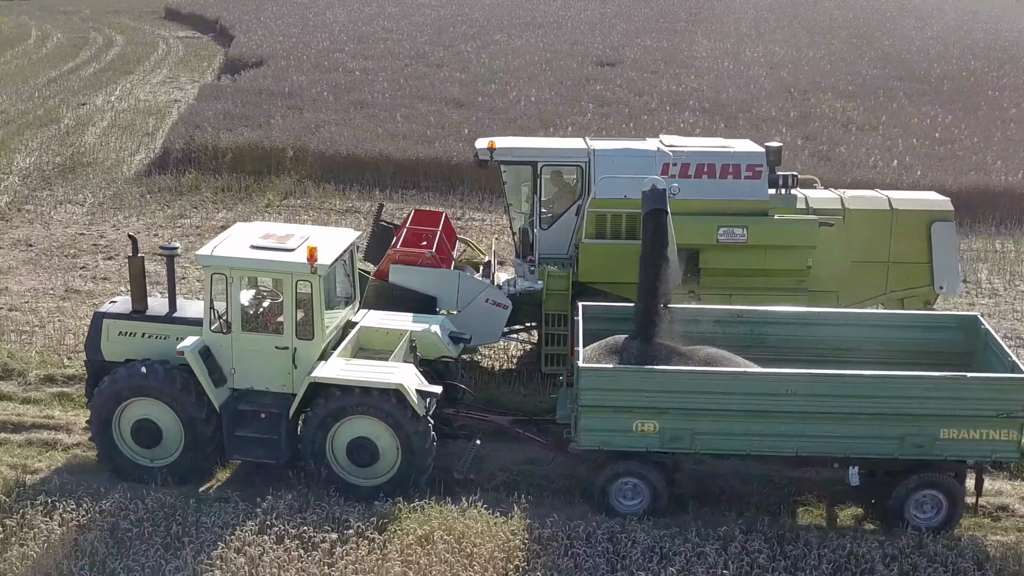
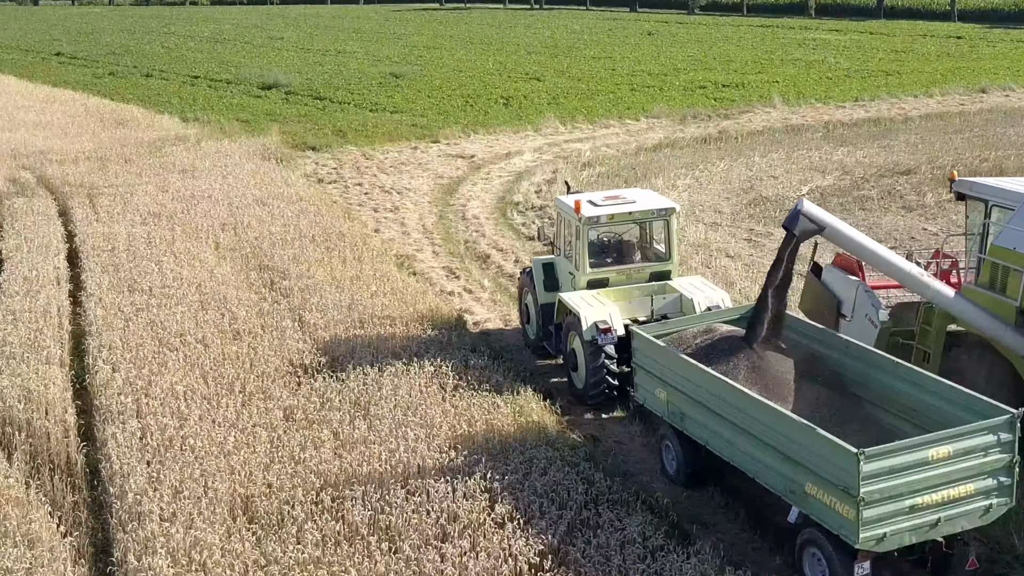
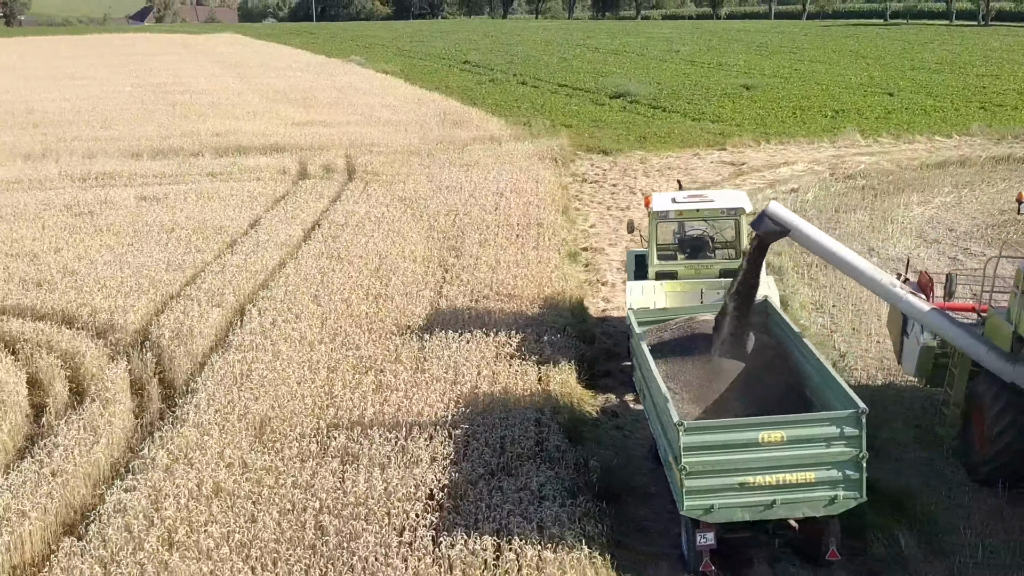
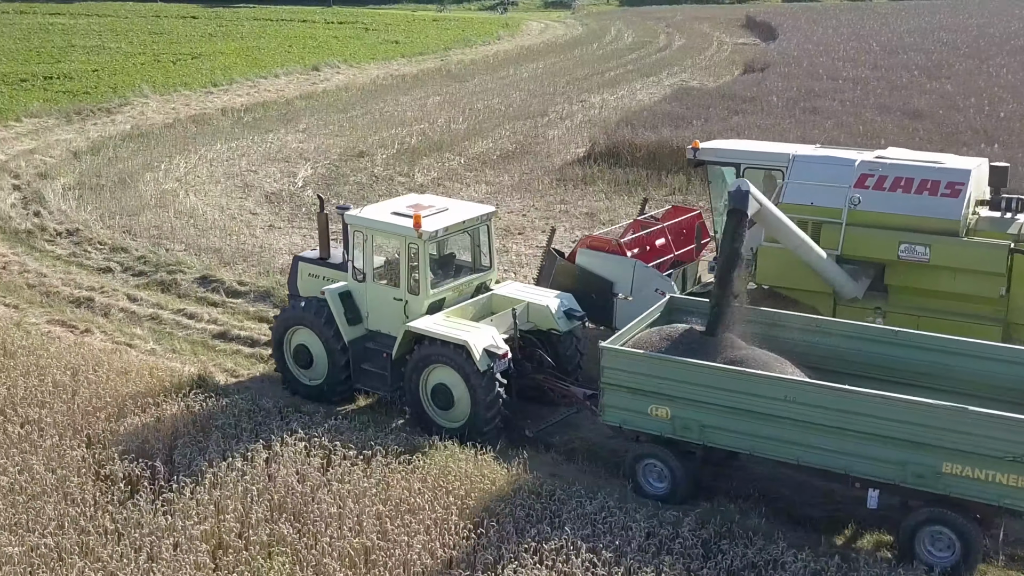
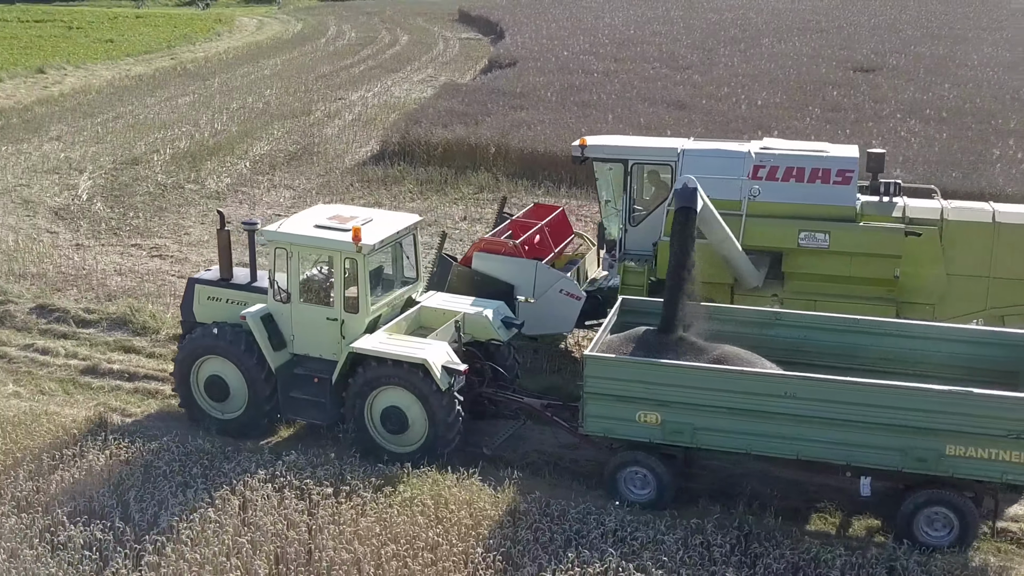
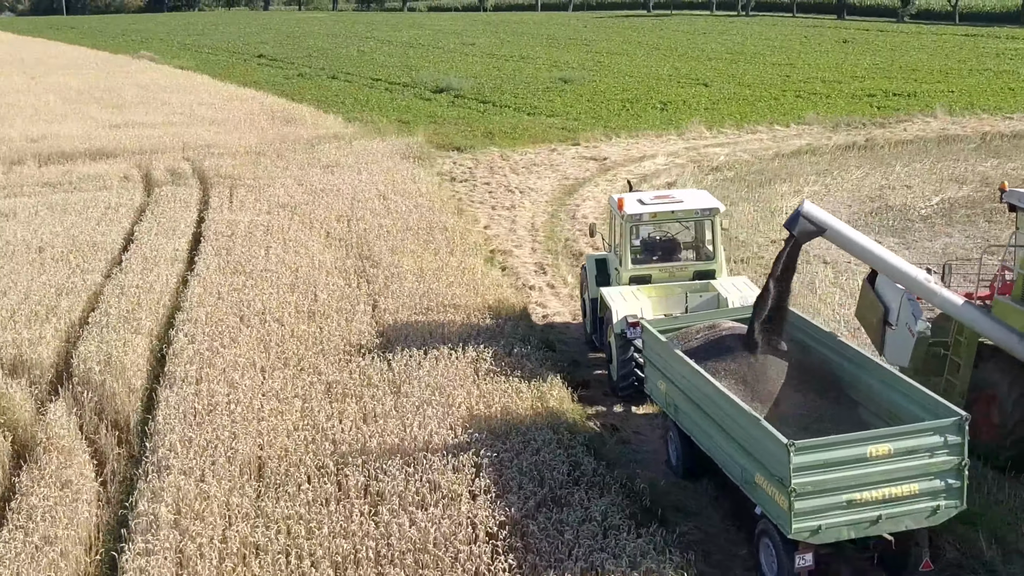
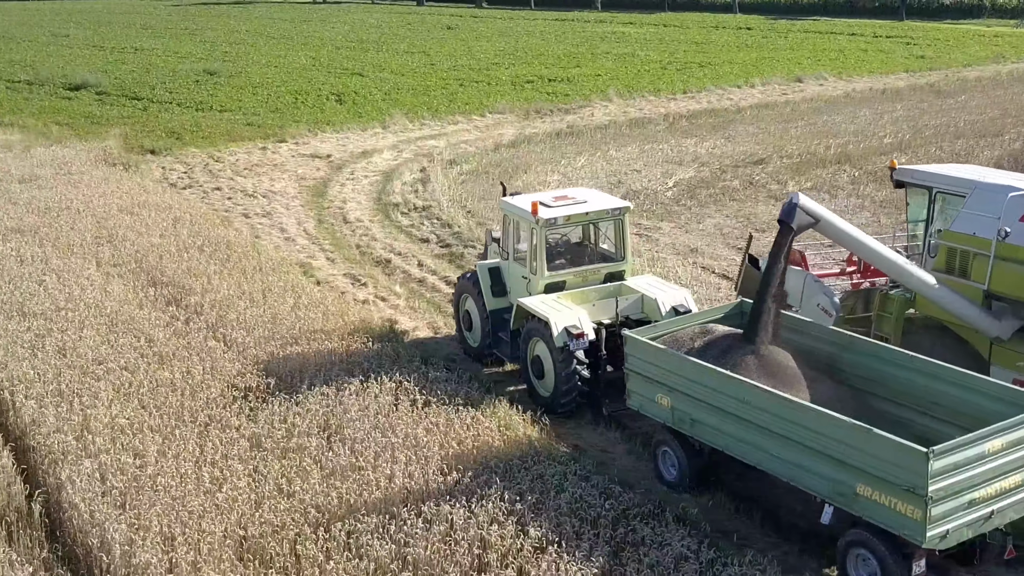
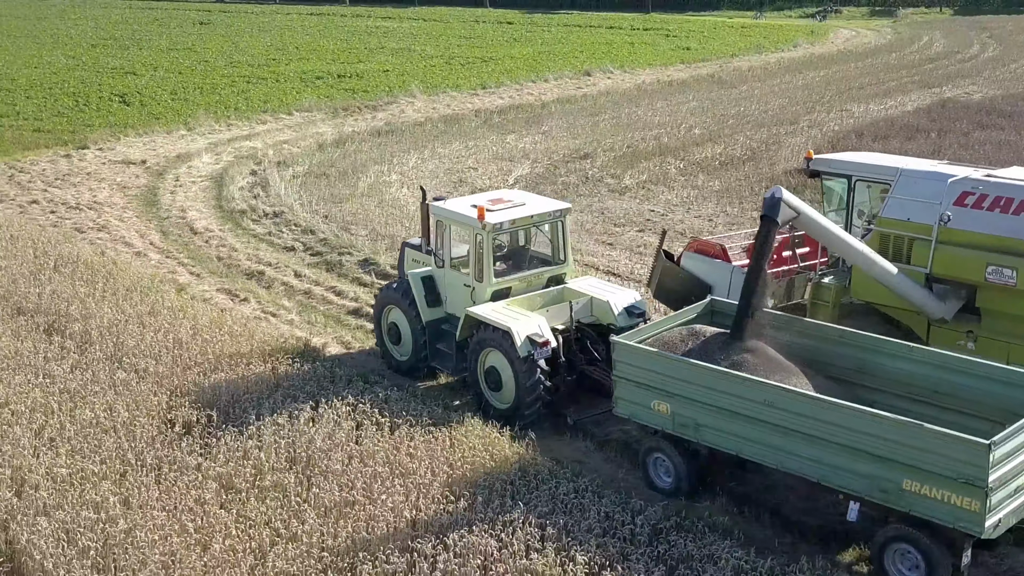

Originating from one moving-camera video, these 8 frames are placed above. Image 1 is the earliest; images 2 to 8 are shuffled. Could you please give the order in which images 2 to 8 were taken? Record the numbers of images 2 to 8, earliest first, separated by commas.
5, 4, 8, 7, 2, 6, 3
